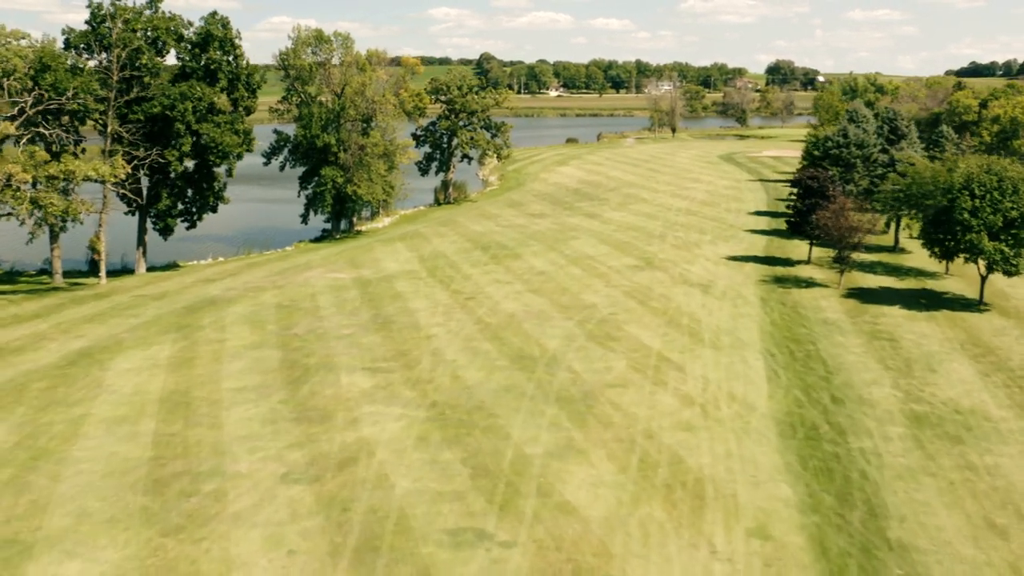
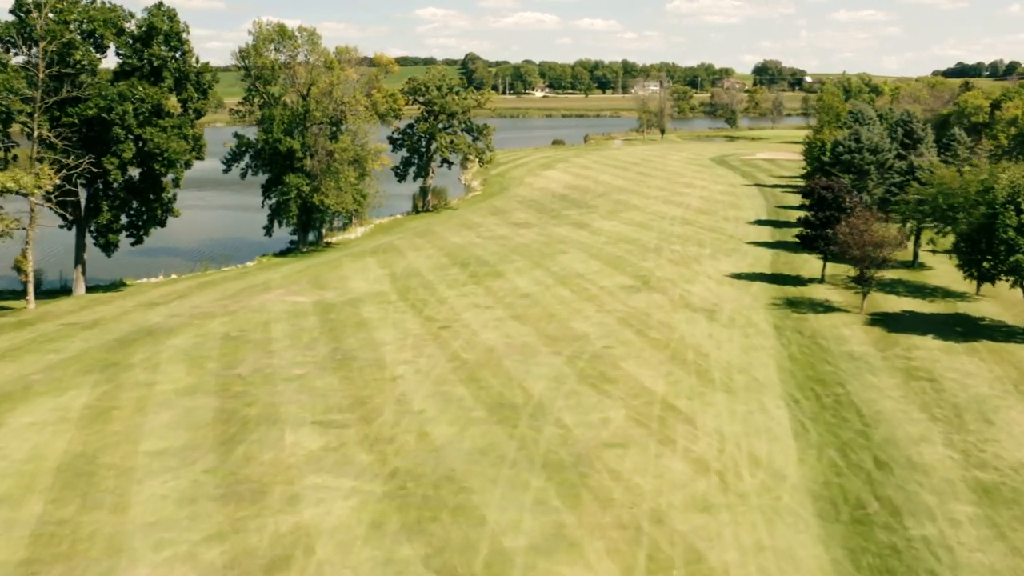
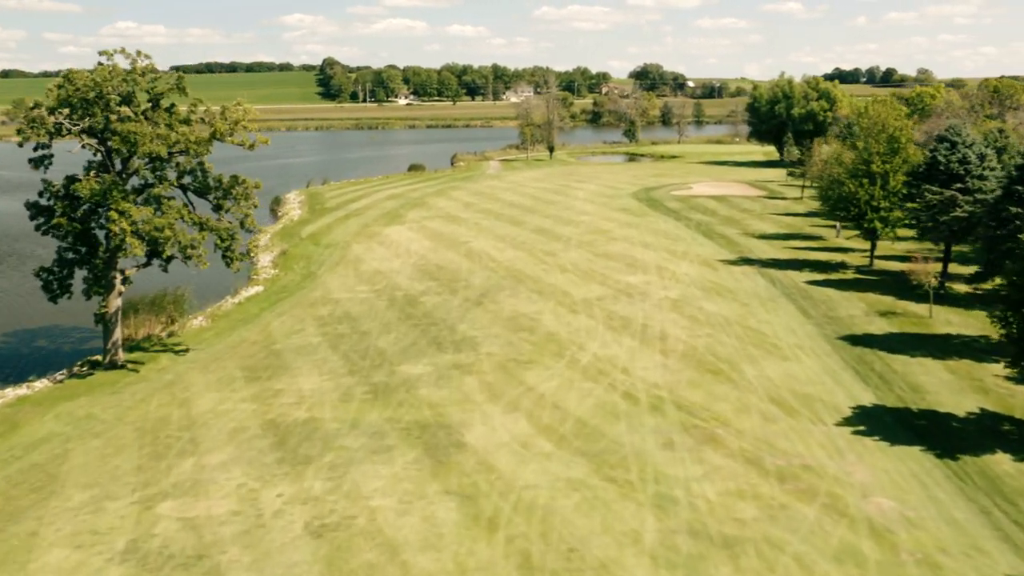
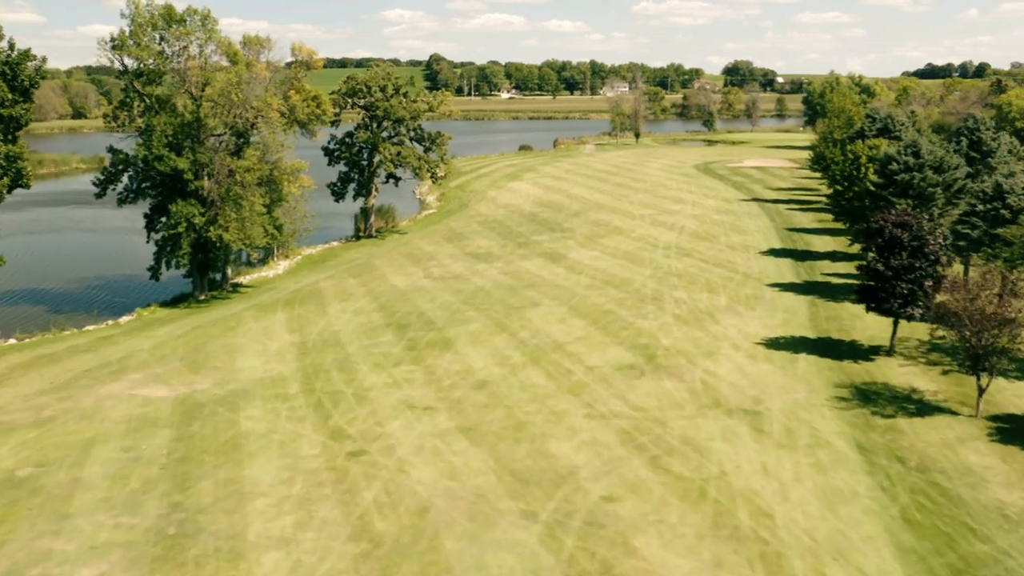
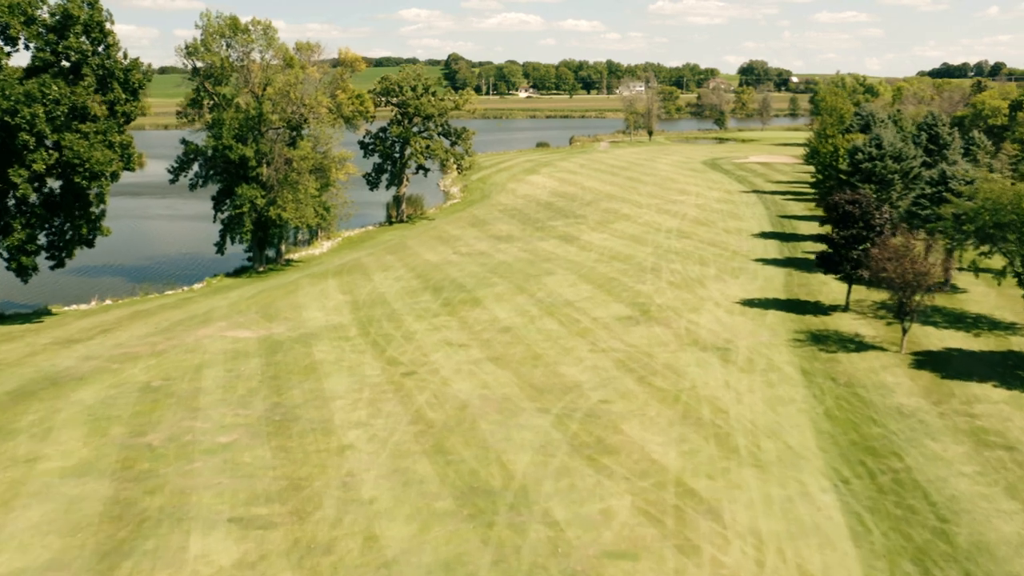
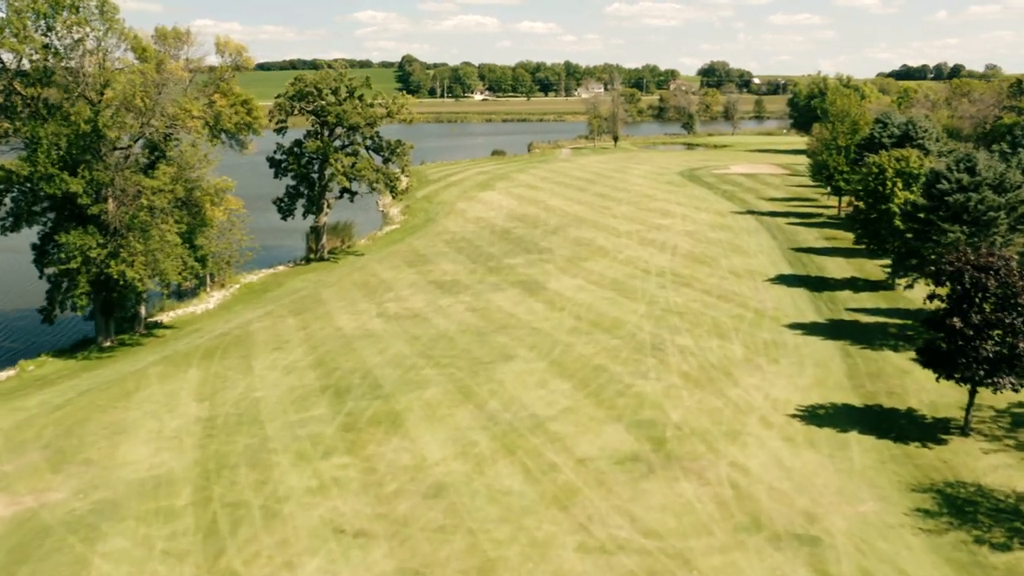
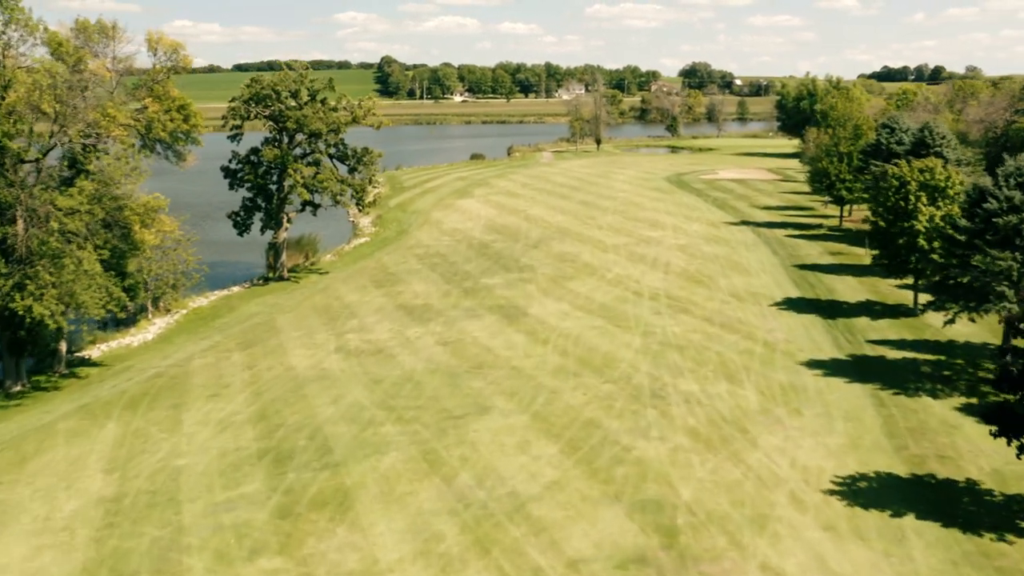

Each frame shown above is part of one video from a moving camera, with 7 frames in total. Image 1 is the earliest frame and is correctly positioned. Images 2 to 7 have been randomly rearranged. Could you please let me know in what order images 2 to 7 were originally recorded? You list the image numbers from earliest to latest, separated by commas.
2, 5, 4, 6, 7, 3
